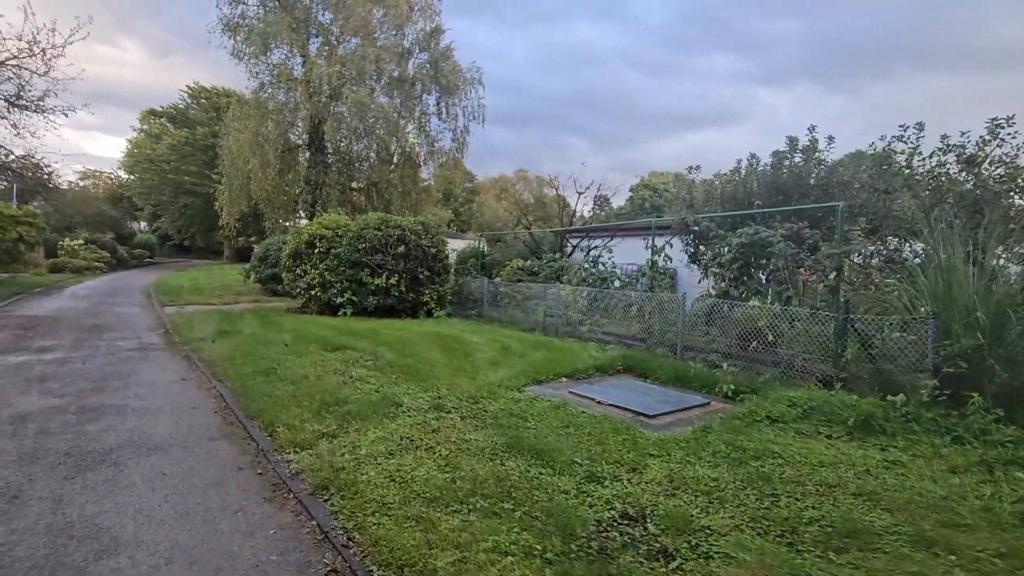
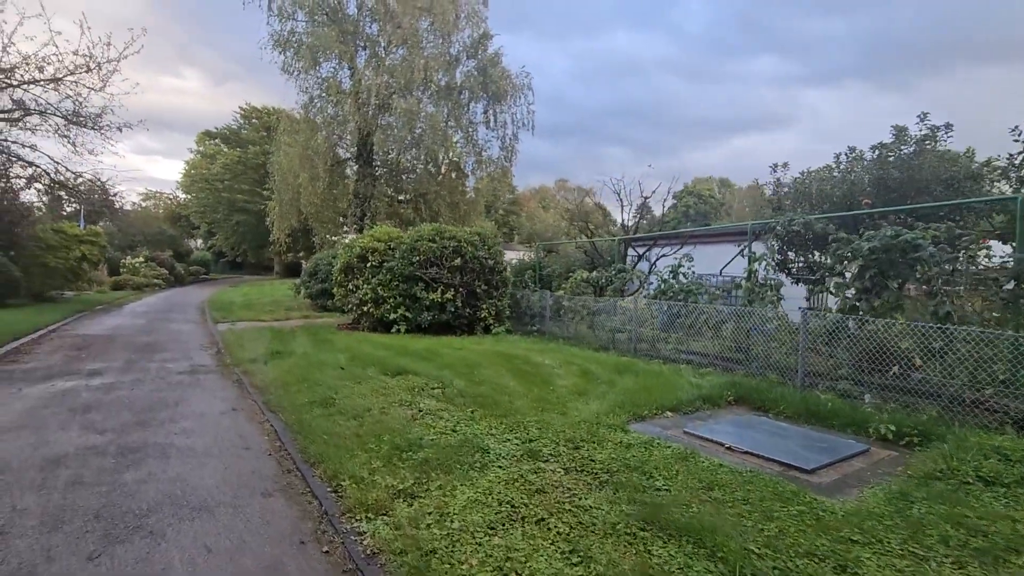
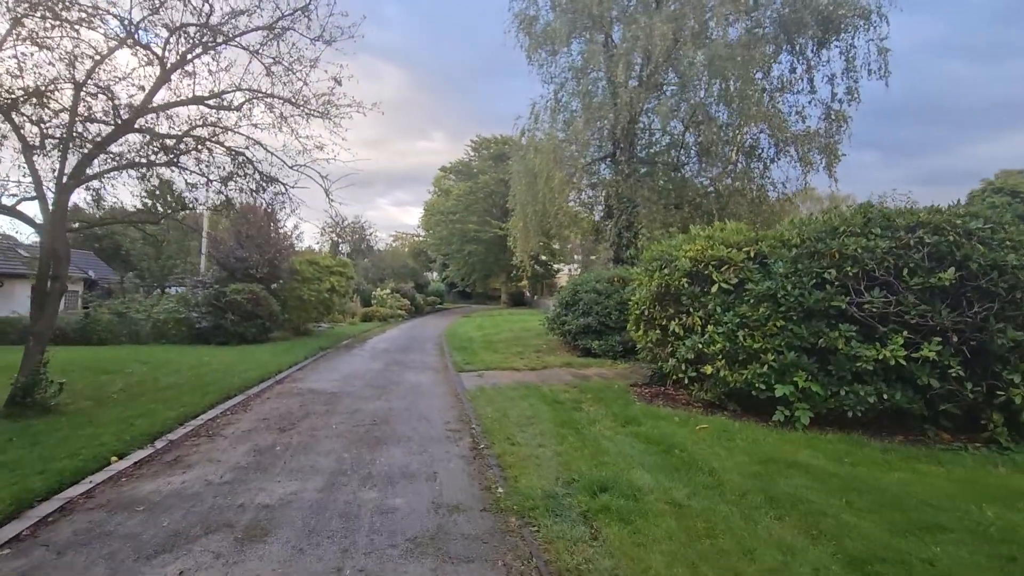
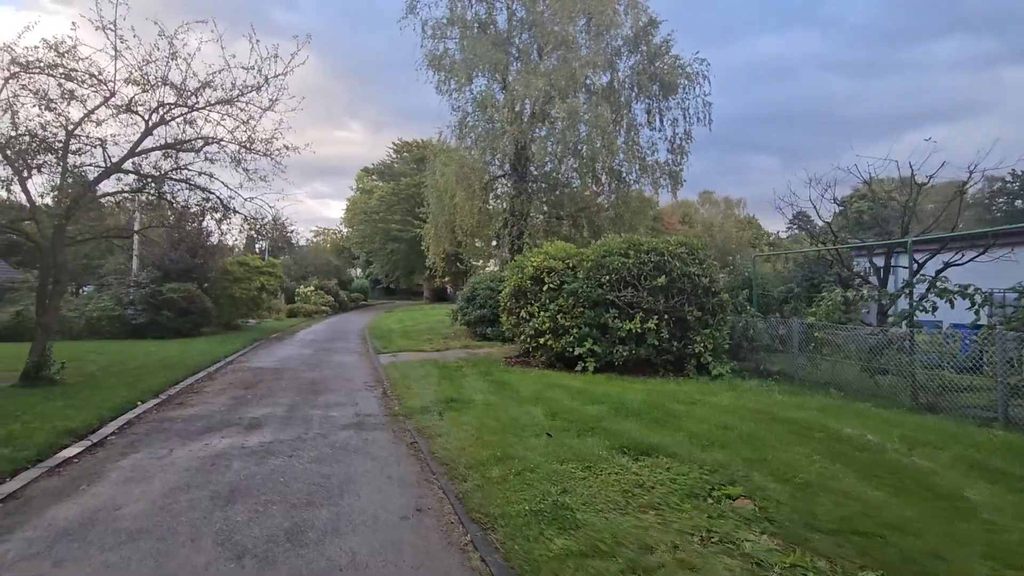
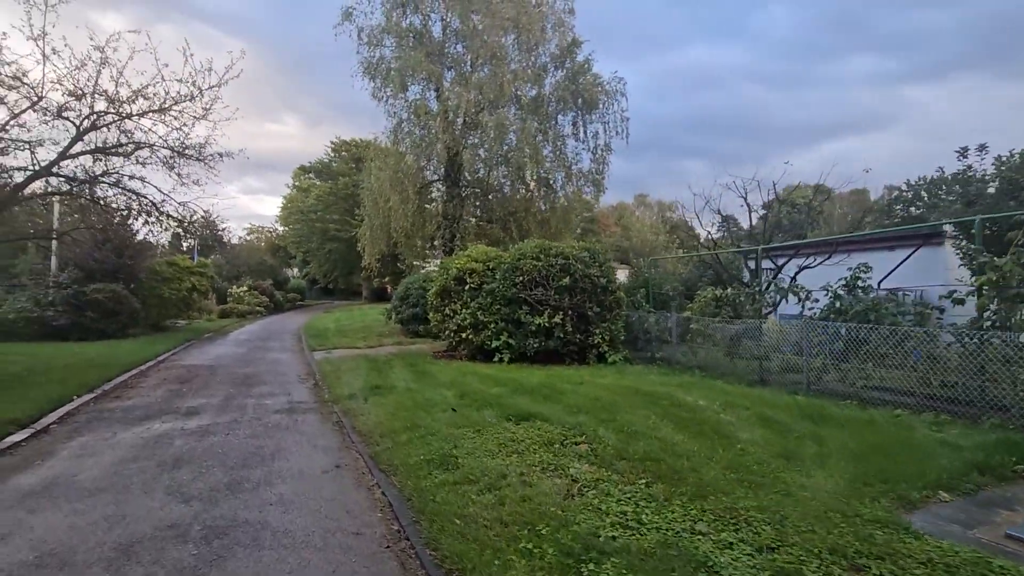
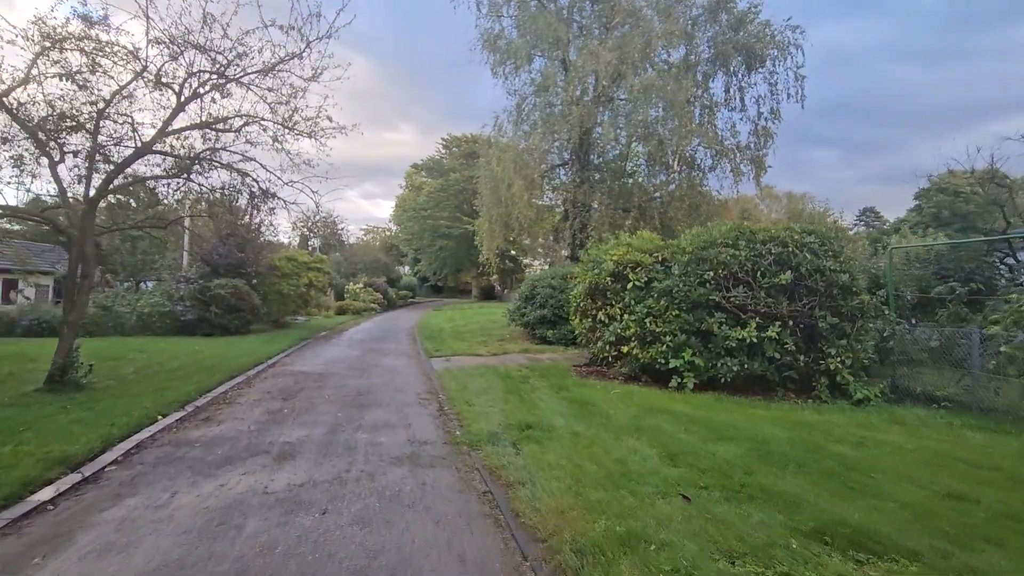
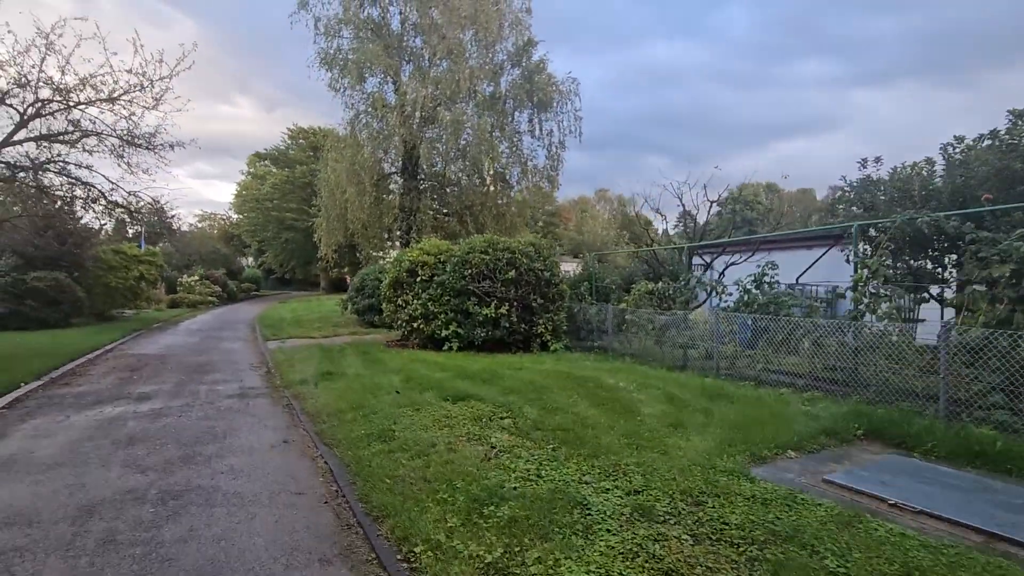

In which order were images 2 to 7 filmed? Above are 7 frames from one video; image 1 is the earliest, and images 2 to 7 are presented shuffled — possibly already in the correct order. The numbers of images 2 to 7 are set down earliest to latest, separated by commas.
2, 7, 5, 4, 6, 3
